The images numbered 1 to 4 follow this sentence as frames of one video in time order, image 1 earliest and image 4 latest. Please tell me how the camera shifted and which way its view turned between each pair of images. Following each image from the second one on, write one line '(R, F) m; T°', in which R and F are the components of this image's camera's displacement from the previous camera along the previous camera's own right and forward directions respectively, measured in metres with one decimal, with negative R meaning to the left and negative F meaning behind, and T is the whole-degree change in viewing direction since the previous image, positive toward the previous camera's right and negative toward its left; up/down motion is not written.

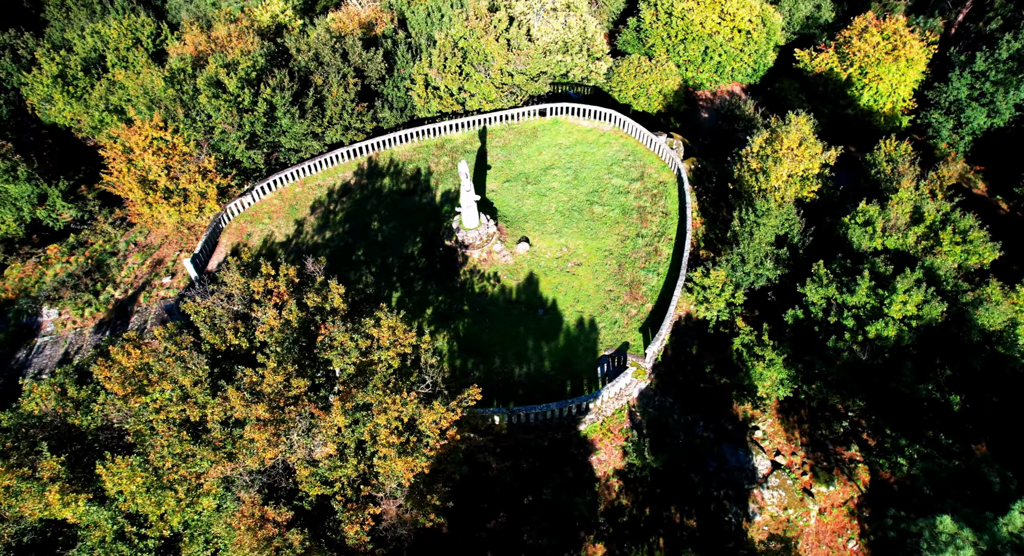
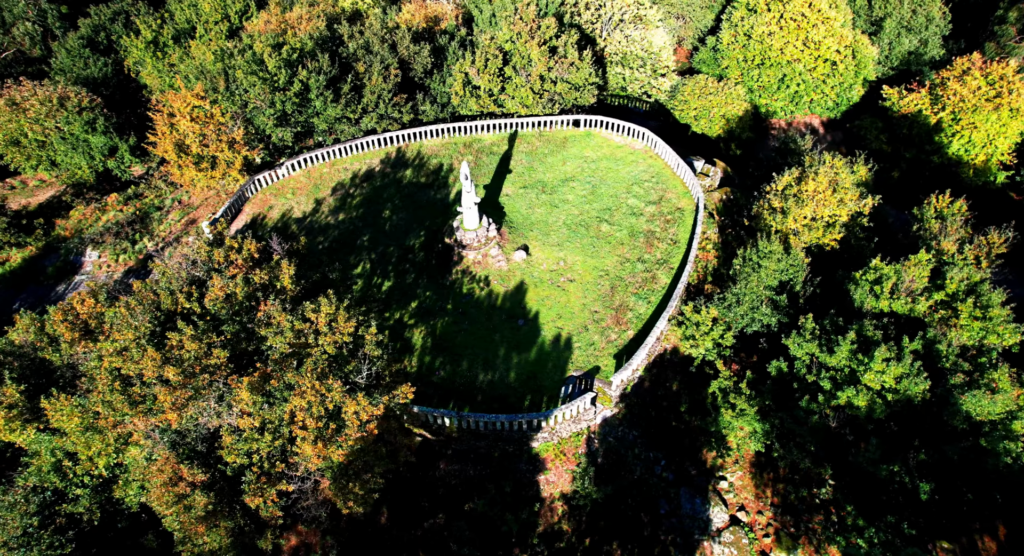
(+5.7, +0.5) m; -7°
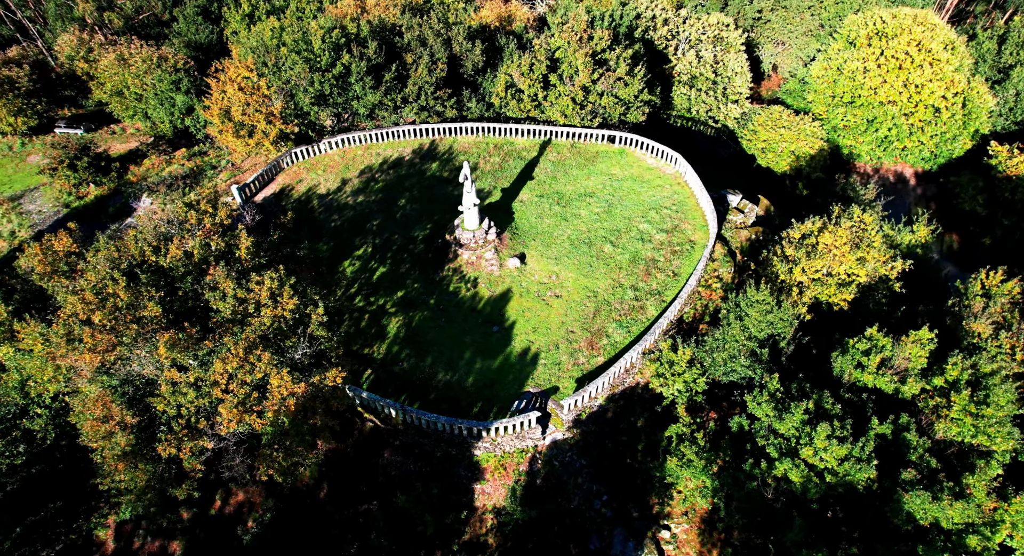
(+6.5, +0.6) m; -8°
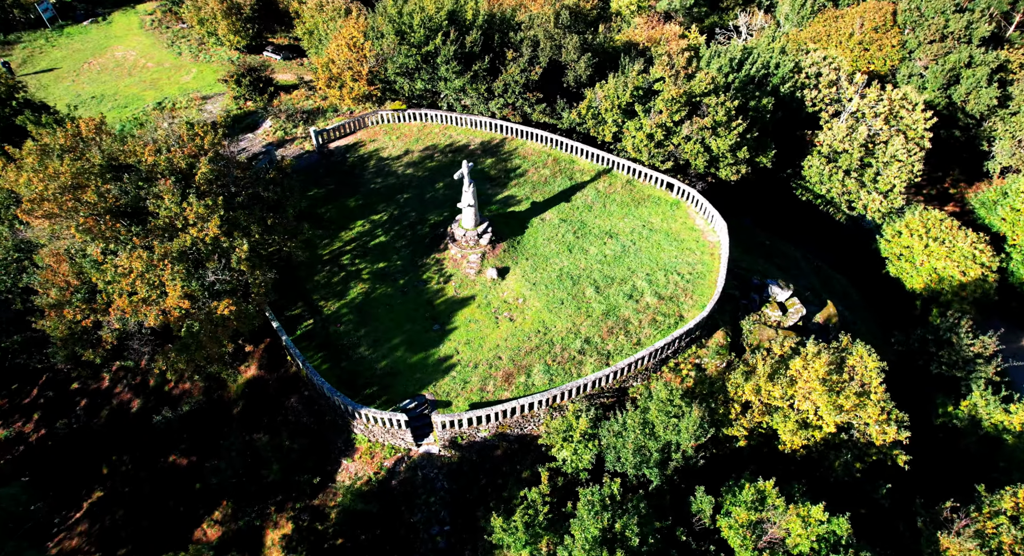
(+13.7, +2.9) m; -17°
